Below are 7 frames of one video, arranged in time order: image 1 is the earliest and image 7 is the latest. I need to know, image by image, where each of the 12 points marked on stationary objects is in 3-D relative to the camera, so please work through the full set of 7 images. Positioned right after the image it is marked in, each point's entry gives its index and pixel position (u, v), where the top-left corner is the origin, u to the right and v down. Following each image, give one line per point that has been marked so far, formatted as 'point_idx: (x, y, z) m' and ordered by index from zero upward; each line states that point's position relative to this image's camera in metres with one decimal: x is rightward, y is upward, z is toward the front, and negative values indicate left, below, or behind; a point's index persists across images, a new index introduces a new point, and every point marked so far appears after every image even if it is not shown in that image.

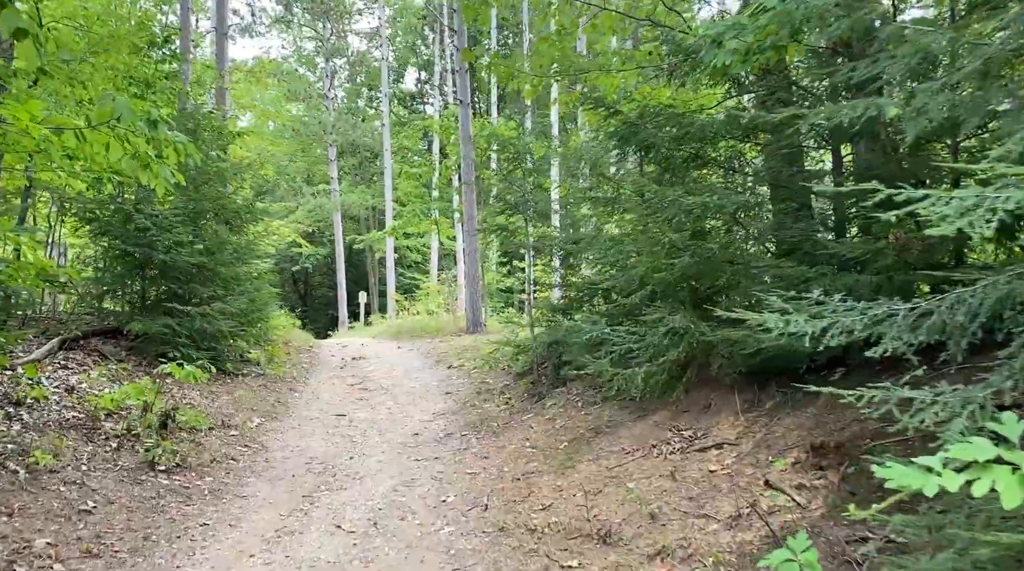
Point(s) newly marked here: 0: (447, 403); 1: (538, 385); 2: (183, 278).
0: (-0.9, -1.6, +13.0) m
1: (+0.3, -1.3, +11.8) m
2: (-4.8, +0.1, +13.3) m
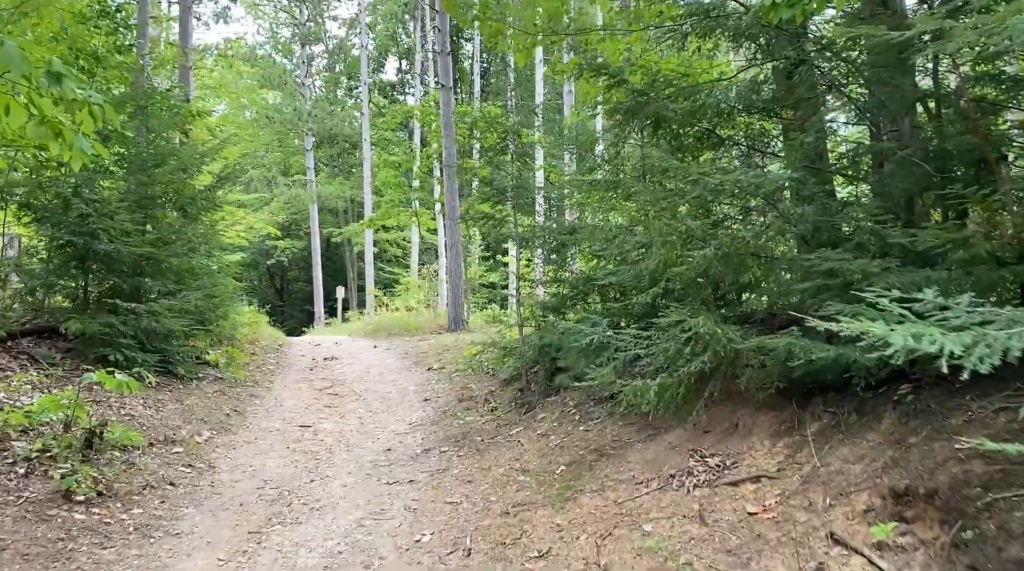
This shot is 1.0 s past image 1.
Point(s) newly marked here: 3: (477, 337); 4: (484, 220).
0: (-1.1, -1.6, +11.7) m
1: (+0.2, -1.2, +10.5) m
2: (-5.0, +0.2, +11.9) m
3: (-0.7, -1.0, +17.7) m
4: (-0.4, +0.8, +11.5) m
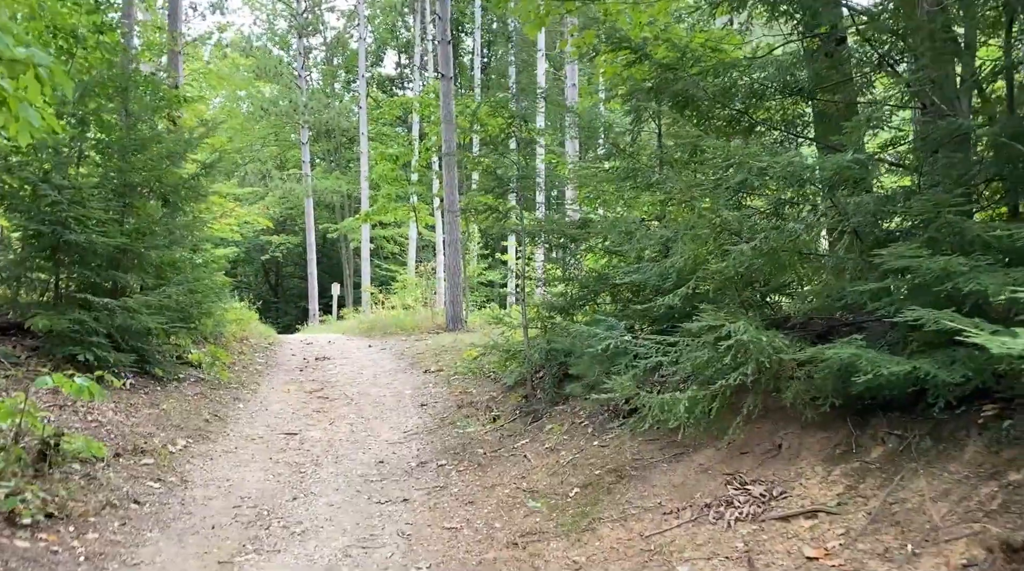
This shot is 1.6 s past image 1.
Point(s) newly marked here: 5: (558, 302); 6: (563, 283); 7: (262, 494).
0: (-1.0, -1.5, +10.8) m
1: (+0.2, -1.2, +9.7) m
2: (-4.9, +0.3, +11.0) m
3: (-0.7, -1.0, +16.9) m
4: (-0.3, +0.9, +10.7) m
5: (+0.5, -0.2, +10.3) m
6: (+0.6, 0.0, +10.3) m
7: (-2.0, -1.7, +7.5) m
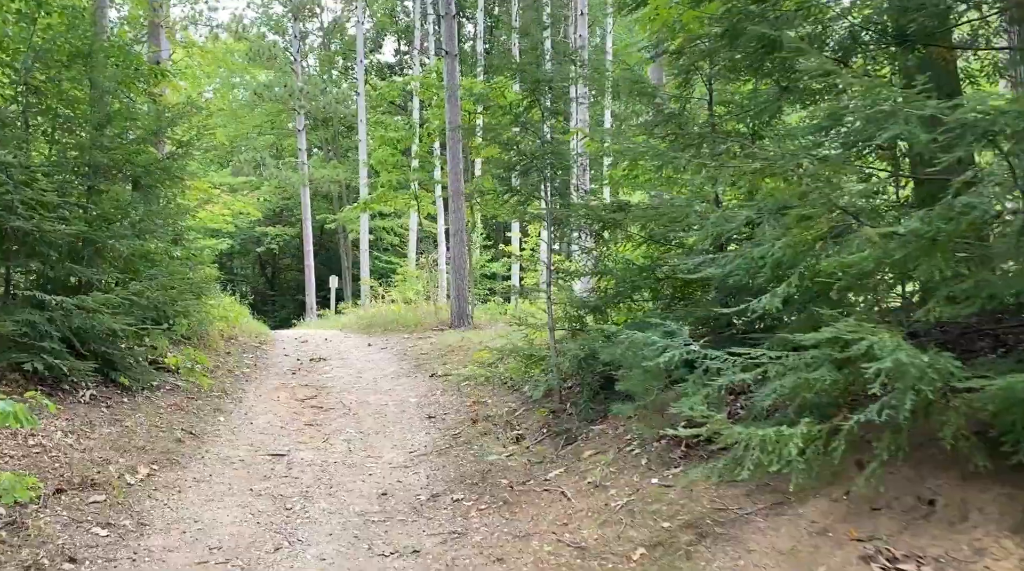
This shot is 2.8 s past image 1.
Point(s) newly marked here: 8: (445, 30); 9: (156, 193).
0: (-0.8, -1.5, +9.3) m
1: (+0.4, -1.2, +8.2) m
2: (-4.7, +0.3, +9.5) m
3: (-0.4, -0.9, +15.4) m
4: (-0.1, +0.9, +9.2) m
5: (+0.7, -0.1, +8.8) m
6: (+0.8, +0.1, +8.8) m
7: (-1.8, -1.7, +6.0) m
8: (-1.4, +5.4, +19.7) m
9: (-4.3, +1.1, +11.2) m
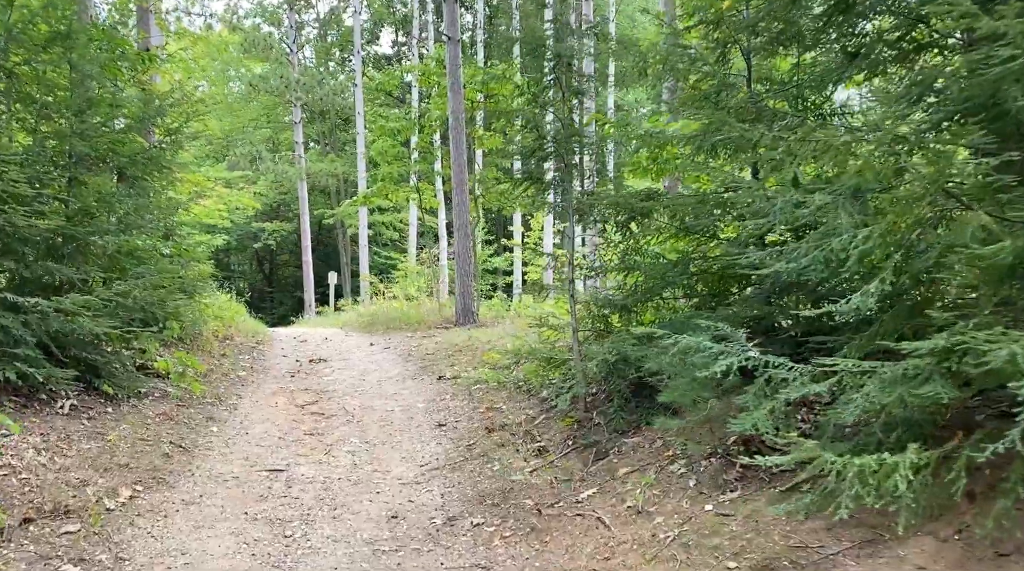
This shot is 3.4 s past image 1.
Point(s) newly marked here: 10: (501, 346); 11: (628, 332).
0: (-0.6, -1.5, +8.6) m
1: (+0.6, -1.1, +7.5) m
2: (-4.6, +0.3, +8.8) m
3: (-0.3, -0.8, +14.6) m
4: (+0.1, +0.9, +8.4) m
5: (+0.9, -0.1, +8.1) m
6: (+1.0, +0.1, +8.0) m
7: (-1.6, -1.7, +5.3) m
8: (-1.3, +5.5, +18.9) m
9: (-4.2, +1.1, +10.4) m
10: (-0.2, -0.9, +13.3) m
11: (+1.0, -0.4, +8.3) m
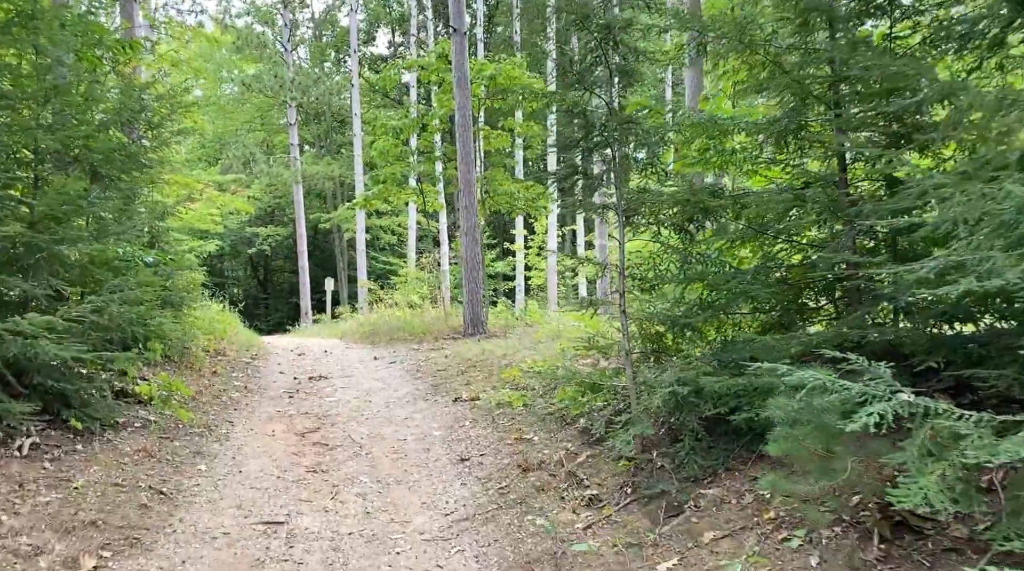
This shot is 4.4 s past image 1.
0: (-0.3, -1.6, +7.3) m
1: (+0.9, -1.2, +6.2) m
2: (-4.3, +0.2, +7.5) m
3: (0.0, -0.9, +13.4) m
4: (+0.4, +0.8, +7.2) m
5: (+1.2, -0.2, +6.8) m
6: (+1.2, 0.0, +6.8) m
7: (-1.3, -1.8, +4.0) m
8: (-1.1, +5.4, +17.7) m
9: (-3.9, +1.0, +9.1) m
10: (+0.1, -1.0, +12.1) m
11: (+1.3, -0.5, +7.0) m
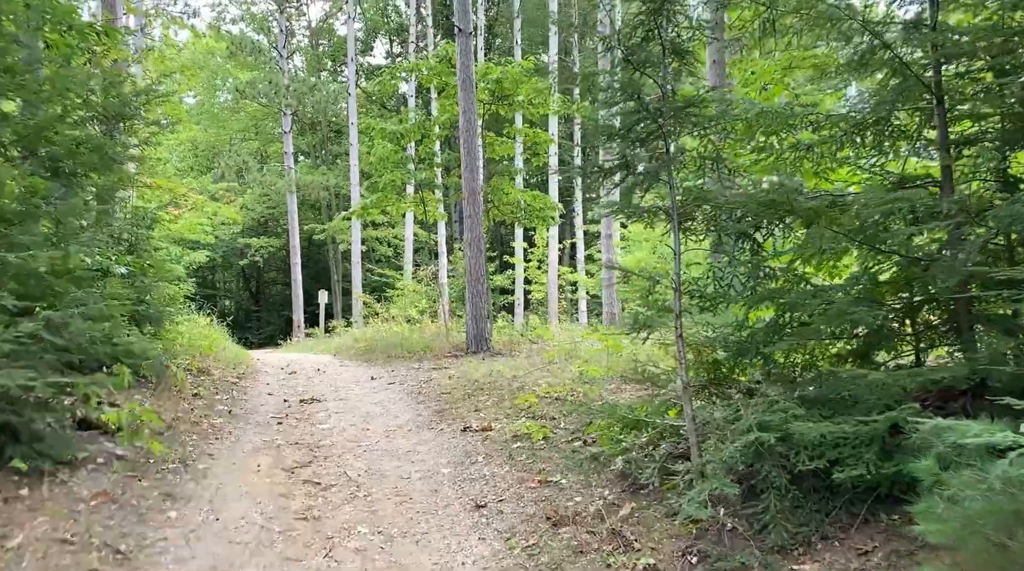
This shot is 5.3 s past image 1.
0: (-0.1, -1.7, +6.2) m
1: (+1.1, -1.4, +5.1) m
2: (-4.1, +0.1, +6.3) m
3: (+0.1, -1.1, +12.2) m
4: (+0.6, +0.7, +6.0) m
5: (+1.4, -0.3, +5.7) m
6: (+1.5, -0.1, +5.6) m
7: (-1.1, -1.8, +2.8) m
8: (-1.0, +5.1, +16.6) m
9: (-3.7, +0.9, +8.0) m
10: (+0.3, -1.2, +10.9) m
11: (+1.5, -0.6, +5.9) m
